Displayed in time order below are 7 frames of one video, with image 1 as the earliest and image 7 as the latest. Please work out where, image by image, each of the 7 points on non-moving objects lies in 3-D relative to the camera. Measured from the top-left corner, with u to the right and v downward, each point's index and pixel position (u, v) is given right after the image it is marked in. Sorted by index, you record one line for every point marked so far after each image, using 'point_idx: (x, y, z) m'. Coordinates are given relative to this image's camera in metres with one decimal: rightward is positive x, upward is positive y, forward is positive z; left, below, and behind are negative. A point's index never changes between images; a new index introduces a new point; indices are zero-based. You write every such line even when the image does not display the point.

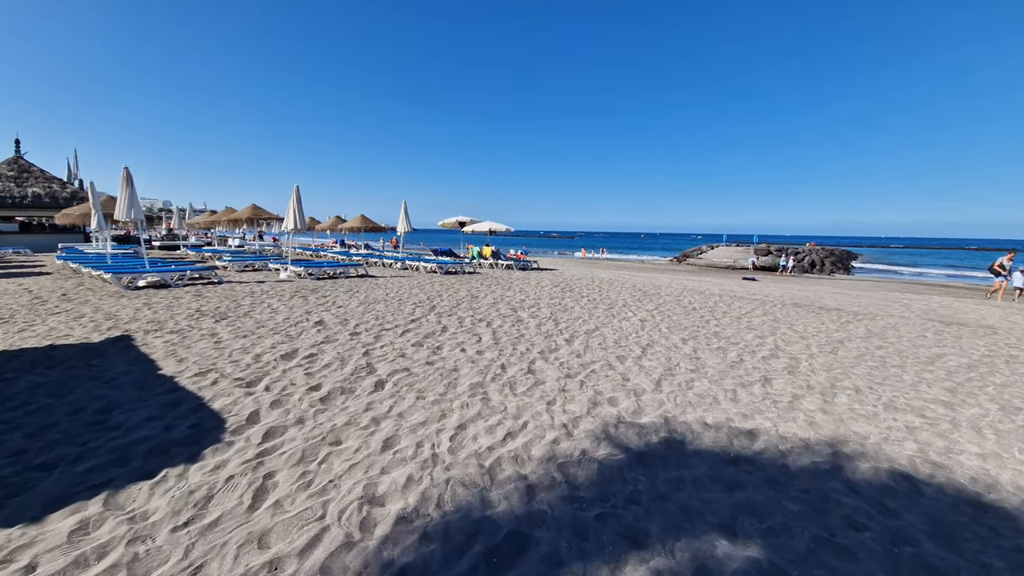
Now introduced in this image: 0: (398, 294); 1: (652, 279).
0: (-2.4, -0.1, +8.9) m
1: (+5.2, +0.3, +15.5) m
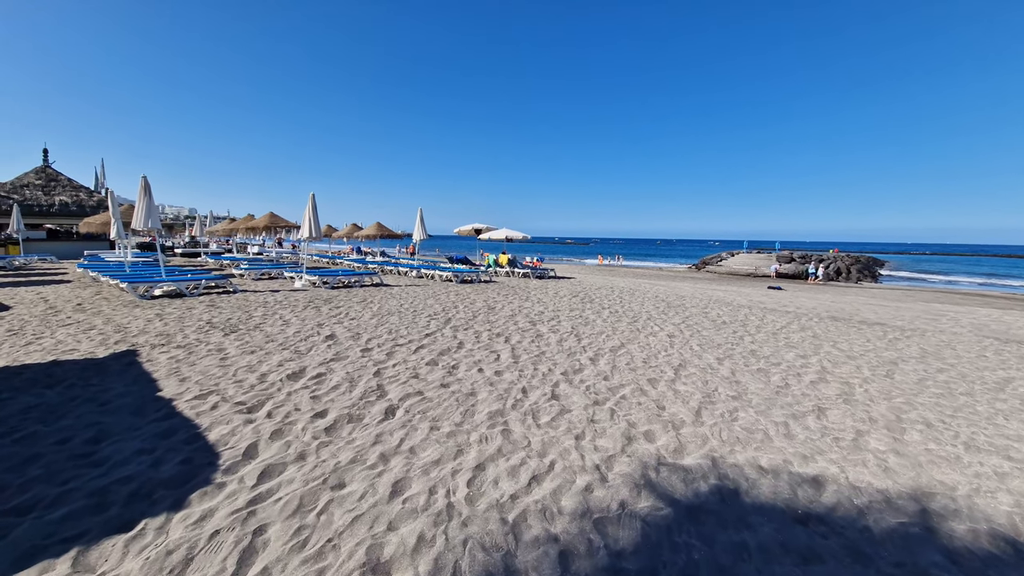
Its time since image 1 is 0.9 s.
0: (-2.1, -0.3, +8.7) m
1: (+5.8, 0.0, +15.0) m
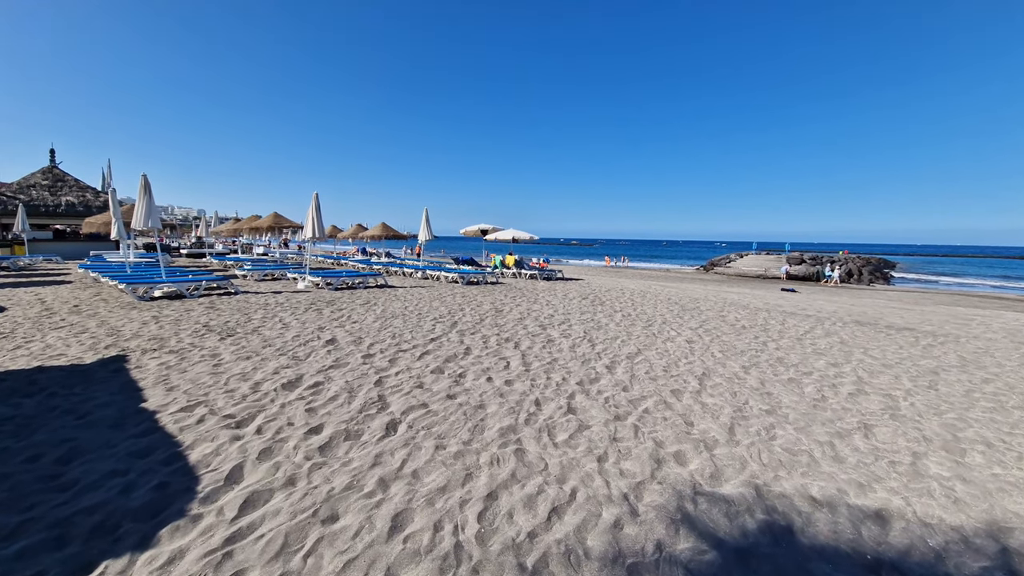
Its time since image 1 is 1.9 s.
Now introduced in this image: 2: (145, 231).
0: (-1.9, -0.4, +8.4) m
1: (+6.0, -0.1, +14.6) m
2: (-8.5, +1.3, +9.7) m
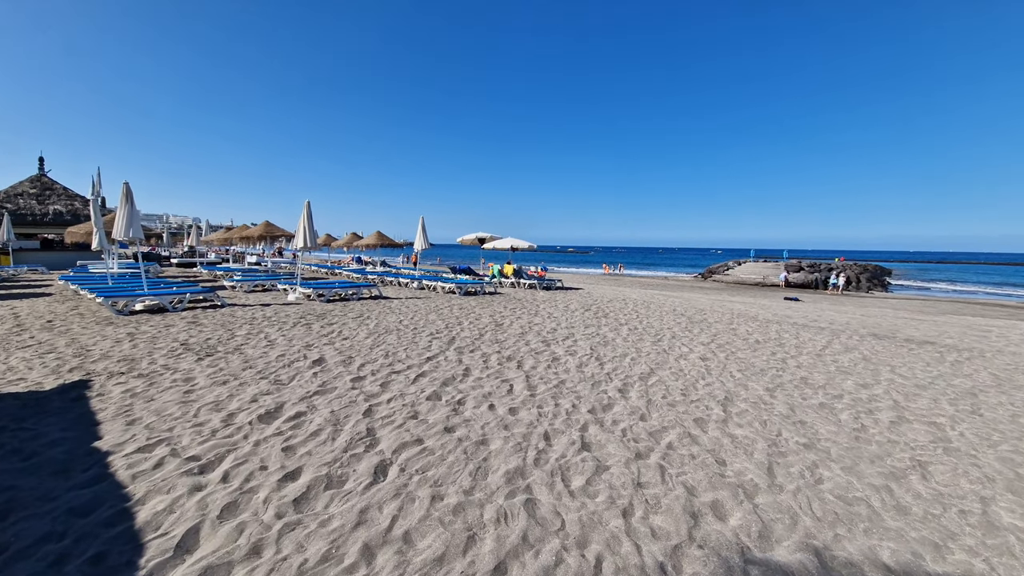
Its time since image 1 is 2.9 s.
0: (-1.9, -0.6, +7.9) m
1: (+6.0, -0.4, +14.2) m
2: (-8.5, +1.0, +9.2) m
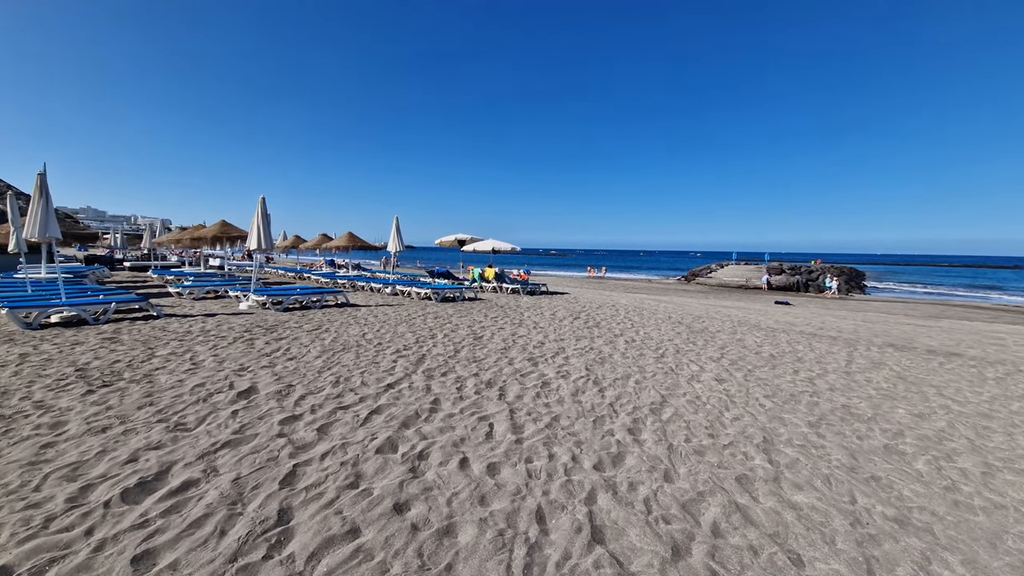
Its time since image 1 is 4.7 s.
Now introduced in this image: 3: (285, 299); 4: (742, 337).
0: (-2.2, -0.8, +6.8) m
1: (+5.4, -0.5, +13.4) m
2: (-8.8, +0.9, +7.9) m
3: (-5.0, -0.2, +9.3) m
4: (+4.1, -0.9, +7.5) m
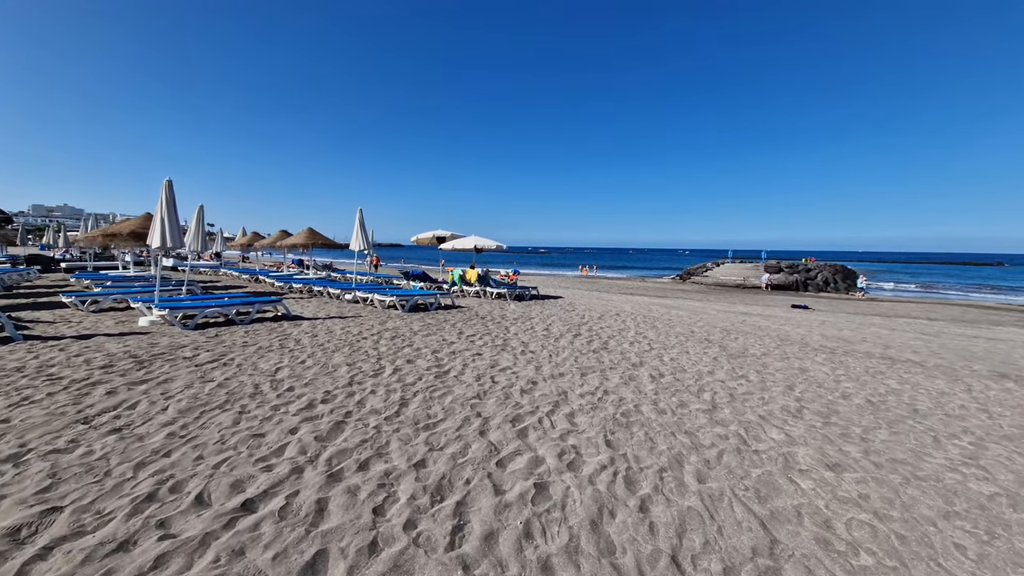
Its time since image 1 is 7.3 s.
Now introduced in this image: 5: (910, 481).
0: (-2.4, -0.9, +4.8) m
1: (+5.0, -0.7, +11.5) m
2: (-9.1, +0.7, +5.6) m
3: (-5.3, -0.4, +7.2) m
4: (+3.8, -1.0, +5.5) m
5: (+2.5, -1.2, +2.7) m
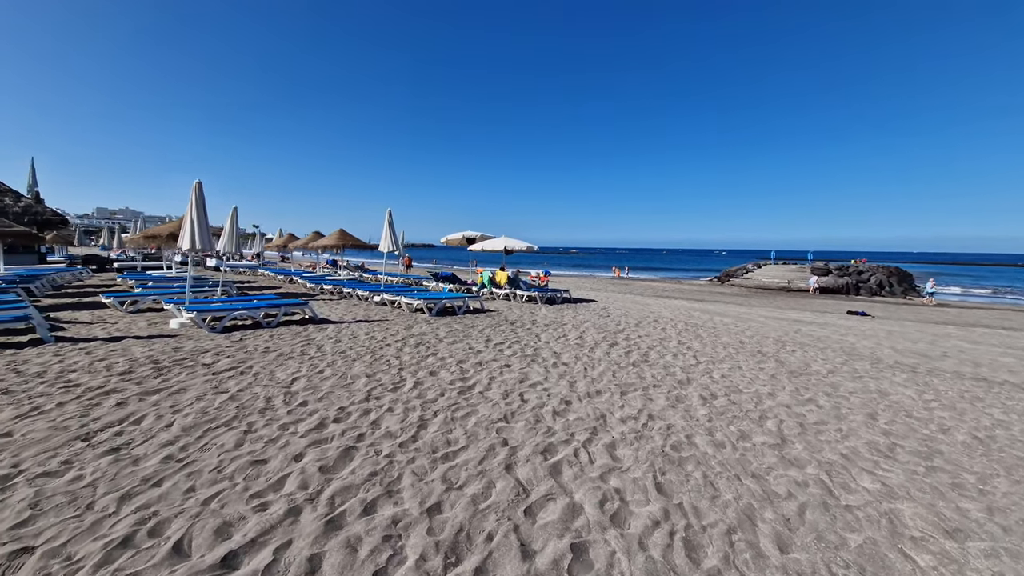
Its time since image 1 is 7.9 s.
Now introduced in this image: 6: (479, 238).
0: (-2.1, -1.0, +4.5) m
1: (+5.8, -0.8, +10.7) m
2: (-8.7, +0.7, +5.8) m
3: (-4.8, -0.5, +7.1) m
4: (+4.2, -1.1, +4.8) m
5: (+2.7, -1.3, +2.1) m
6: (-1.2, +1.8, +15.3) m
